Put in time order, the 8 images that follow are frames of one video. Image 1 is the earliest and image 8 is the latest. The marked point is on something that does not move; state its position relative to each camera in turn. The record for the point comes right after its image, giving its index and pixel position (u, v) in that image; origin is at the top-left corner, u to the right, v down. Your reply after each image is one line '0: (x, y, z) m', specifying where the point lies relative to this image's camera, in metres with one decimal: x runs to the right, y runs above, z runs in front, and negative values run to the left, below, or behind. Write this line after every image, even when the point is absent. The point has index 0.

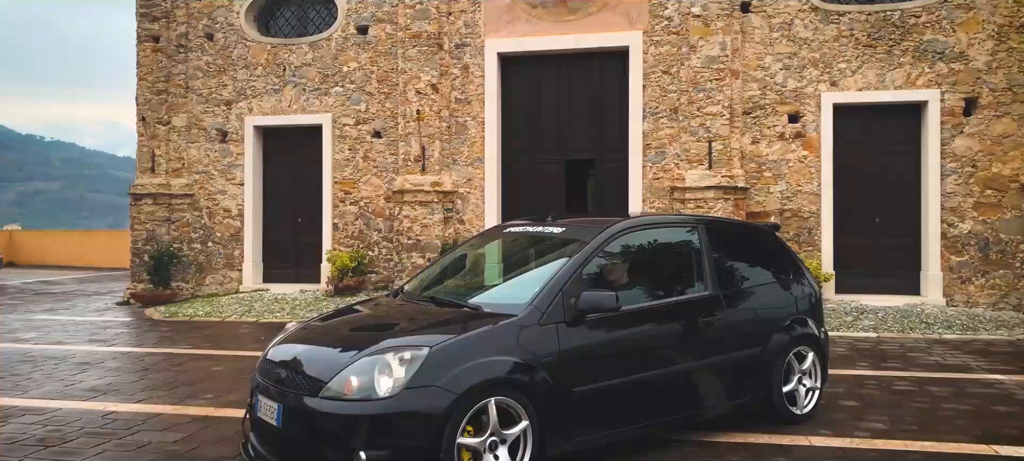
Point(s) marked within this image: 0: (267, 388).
0: (-1.3, -0.8, +3.8) m
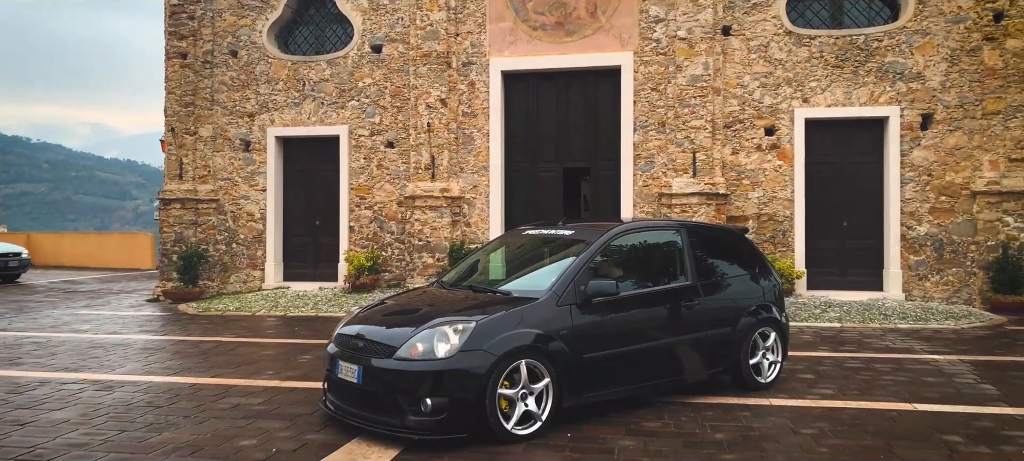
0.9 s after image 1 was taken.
0: (-1.1, -0.8, +4.8) m
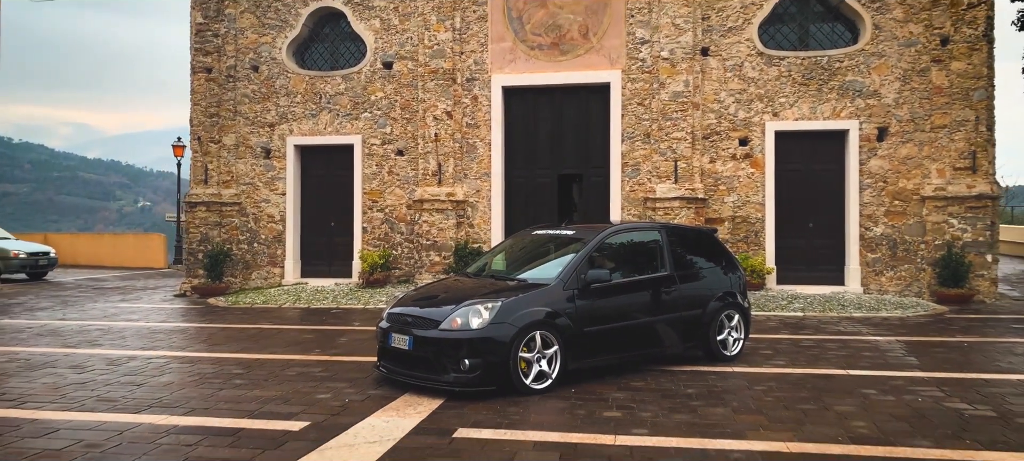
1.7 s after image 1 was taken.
0: (-1.0, -0.8, +6.1) m
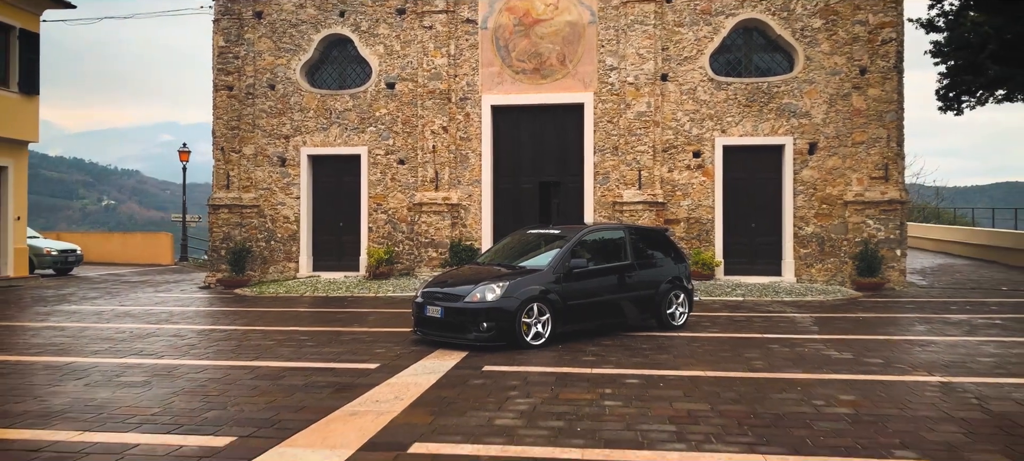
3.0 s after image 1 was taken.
0: (-0.9, -0.8, +8.3) m
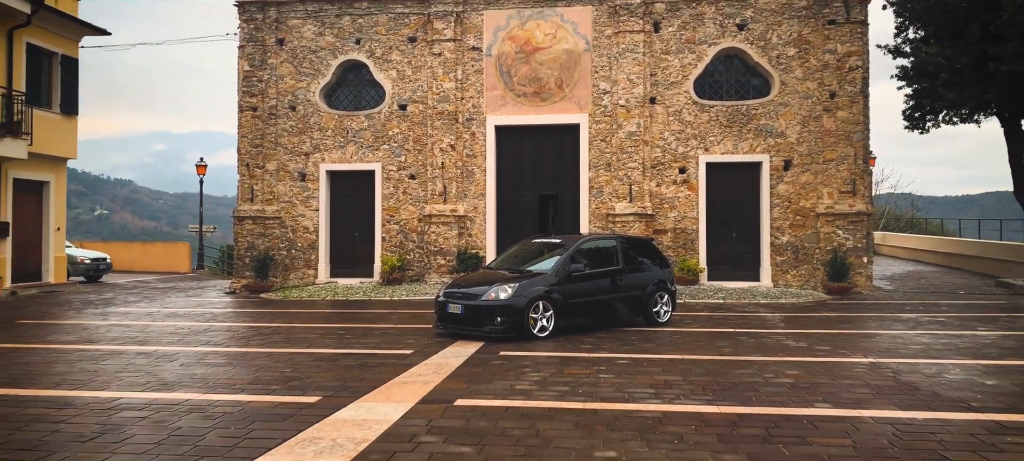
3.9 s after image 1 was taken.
0: (-0.8, -0.9, +9.8) m
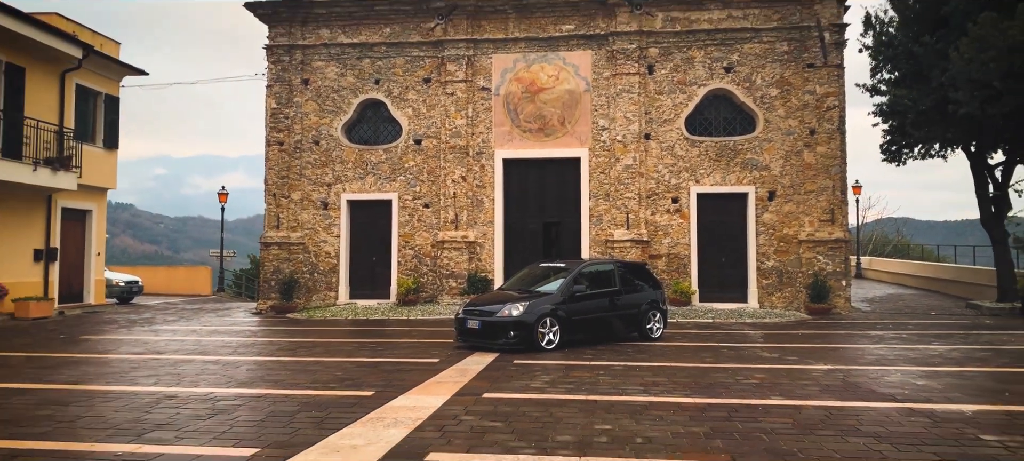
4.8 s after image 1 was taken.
0: (-0.6, -1.3, +11.2) m
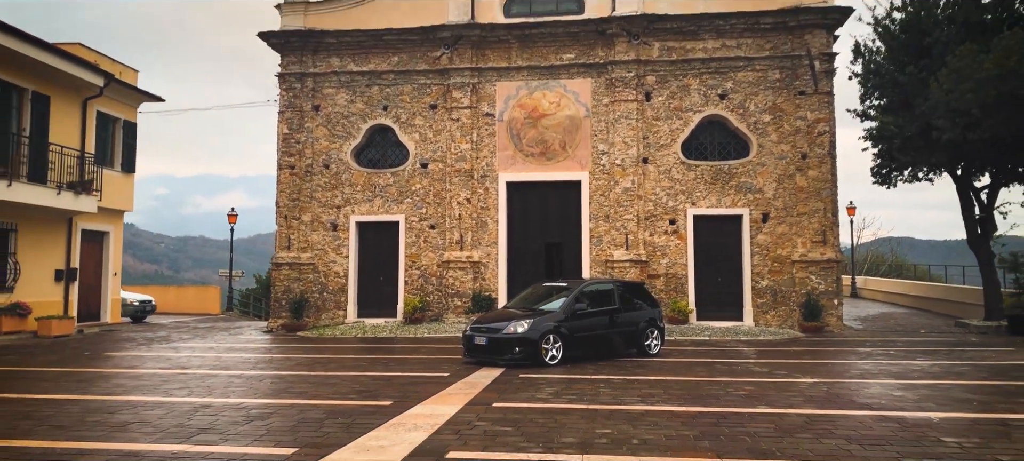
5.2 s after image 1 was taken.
0: (-0.6, -1.7, +11.9) m
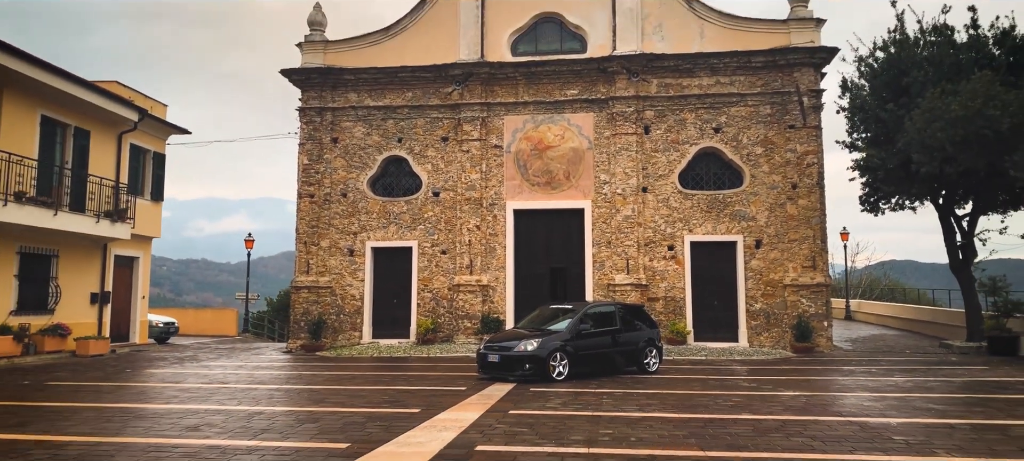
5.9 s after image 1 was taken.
0: (-0.4, -2.2, +13.0) m
